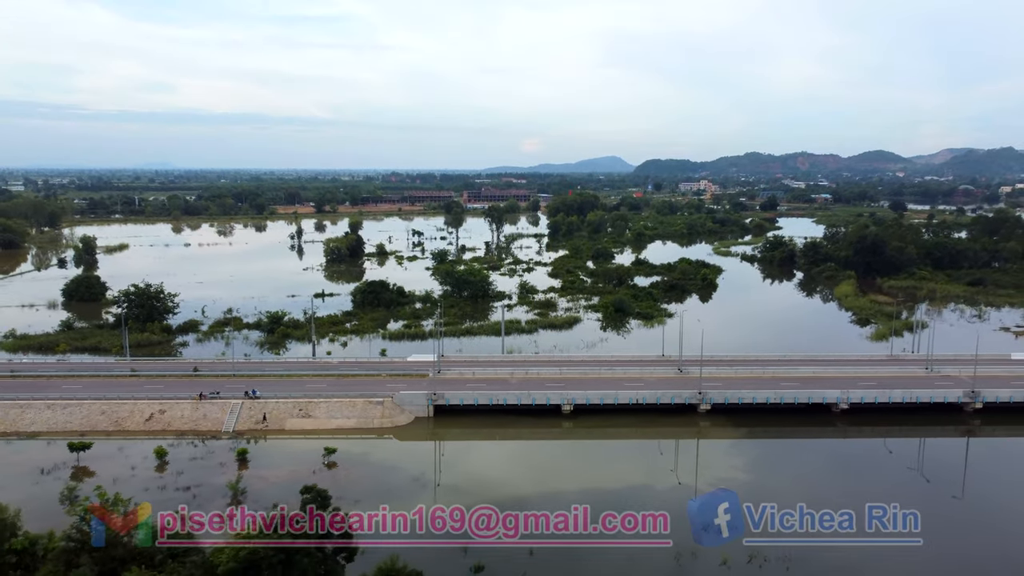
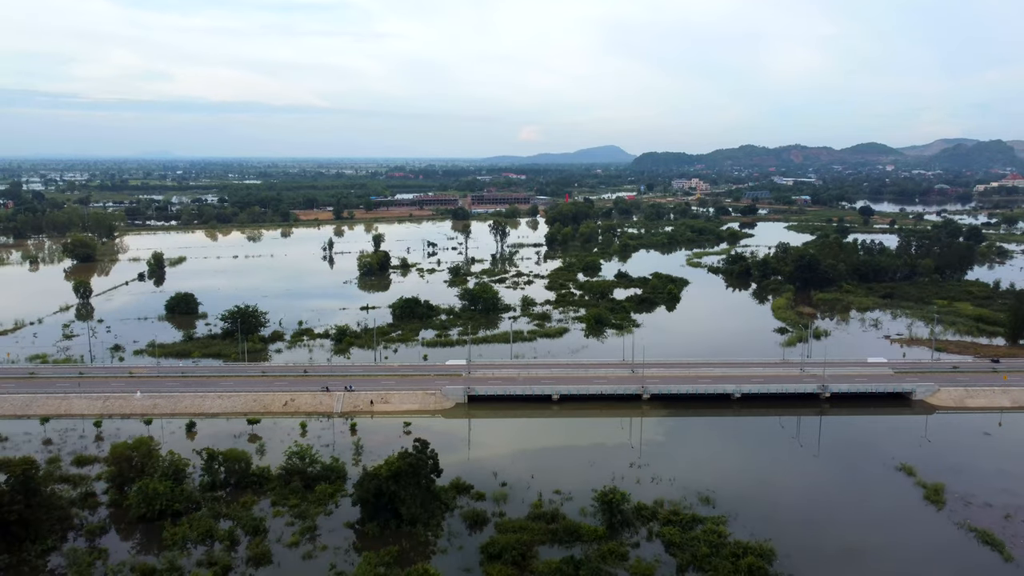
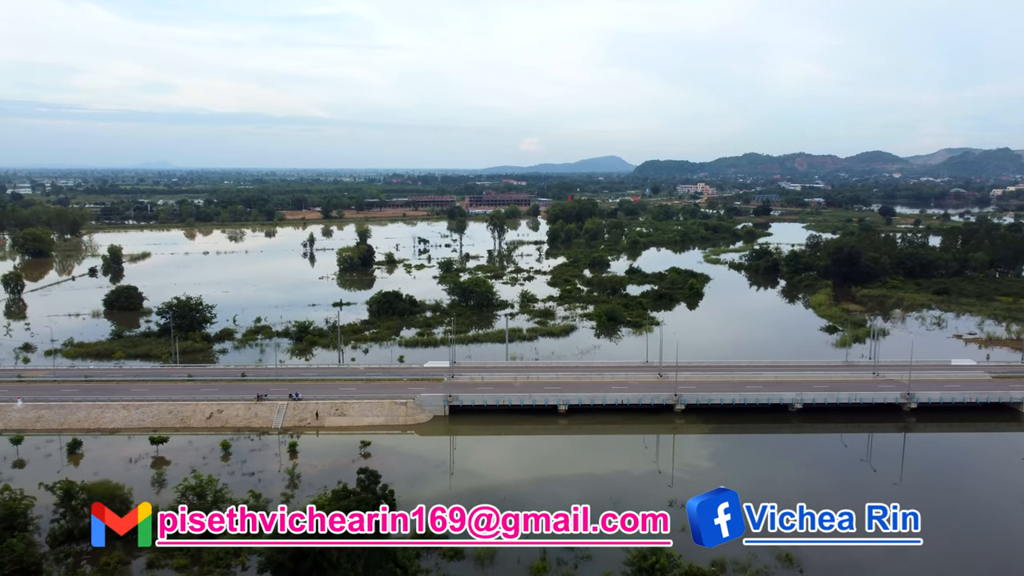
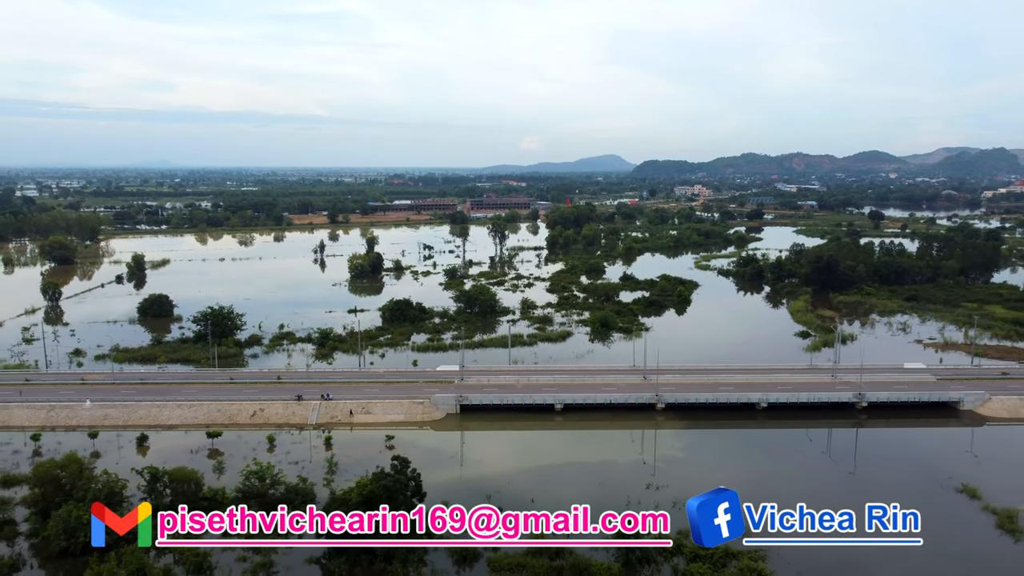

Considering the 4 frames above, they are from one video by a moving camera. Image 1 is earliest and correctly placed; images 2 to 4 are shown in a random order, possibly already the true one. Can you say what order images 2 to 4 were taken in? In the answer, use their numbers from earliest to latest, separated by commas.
3, 4, 2
